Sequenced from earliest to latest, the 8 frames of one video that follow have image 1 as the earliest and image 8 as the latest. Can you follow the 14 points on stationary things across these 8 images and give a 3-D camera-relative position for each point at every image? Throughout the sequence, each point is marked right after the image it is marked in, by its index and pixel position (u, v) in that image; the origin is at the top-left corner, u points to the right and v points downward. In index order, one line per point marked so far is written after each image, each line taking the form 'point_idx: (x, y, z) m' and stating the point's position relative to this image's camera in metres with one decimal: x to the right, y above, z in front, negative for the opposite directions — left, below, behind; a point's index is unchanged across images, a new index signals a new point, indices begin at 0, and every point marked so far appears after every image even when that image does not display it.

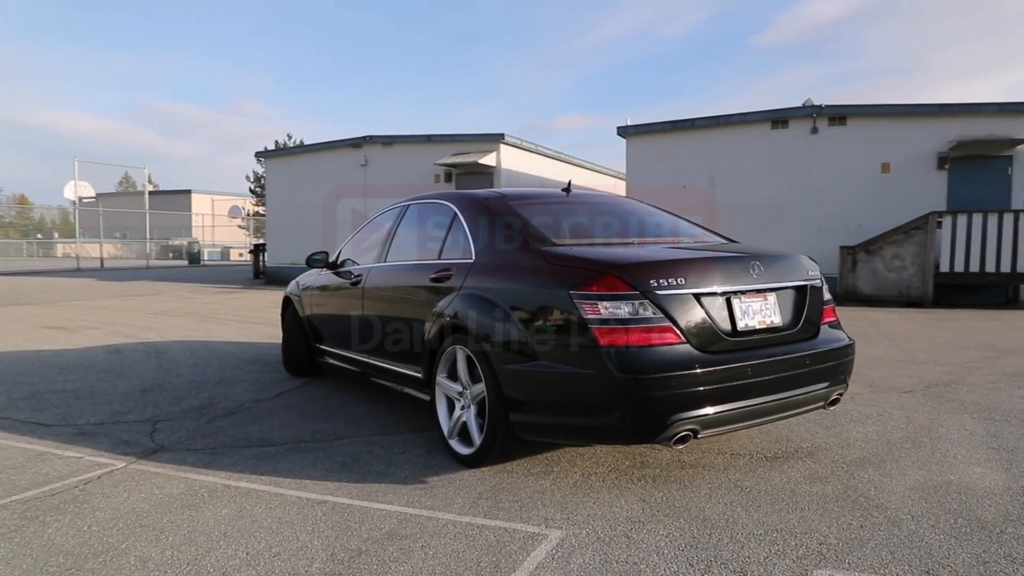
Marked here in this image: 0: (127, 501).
0: (-2.0, -1.1, +3.8) m
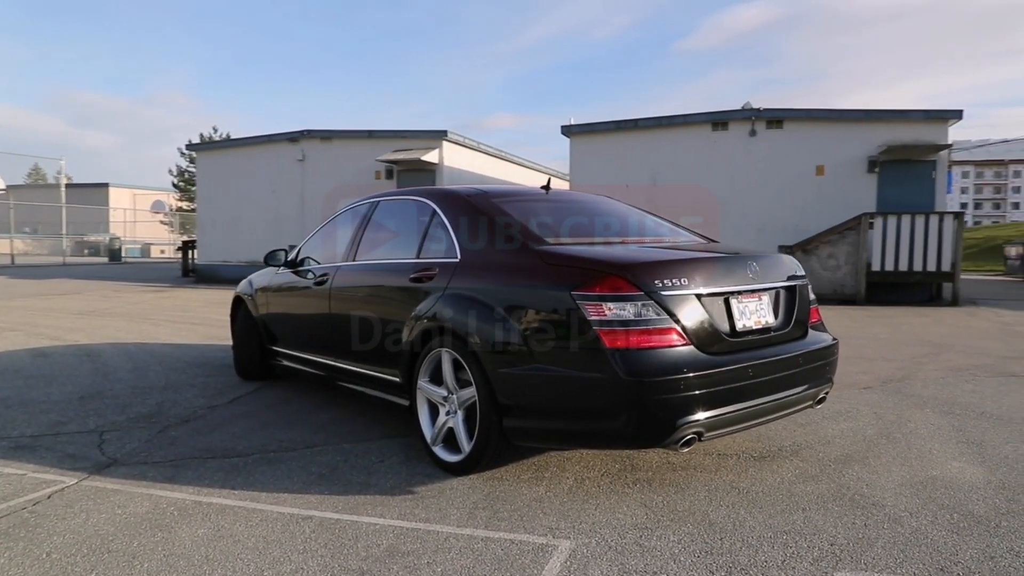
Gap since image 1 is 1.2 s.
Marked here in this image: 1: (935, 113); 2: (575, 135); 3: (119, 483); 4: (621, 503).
0: (-2.0, -1.1, +3.4) m
1: (+7.7, +3.2, +13.1) m
2: (+1.3, +3.3, +15.4) m
3: (-2.2, -1.1, +4.0) m
4: (+0.5, -1.1, +3.6) m
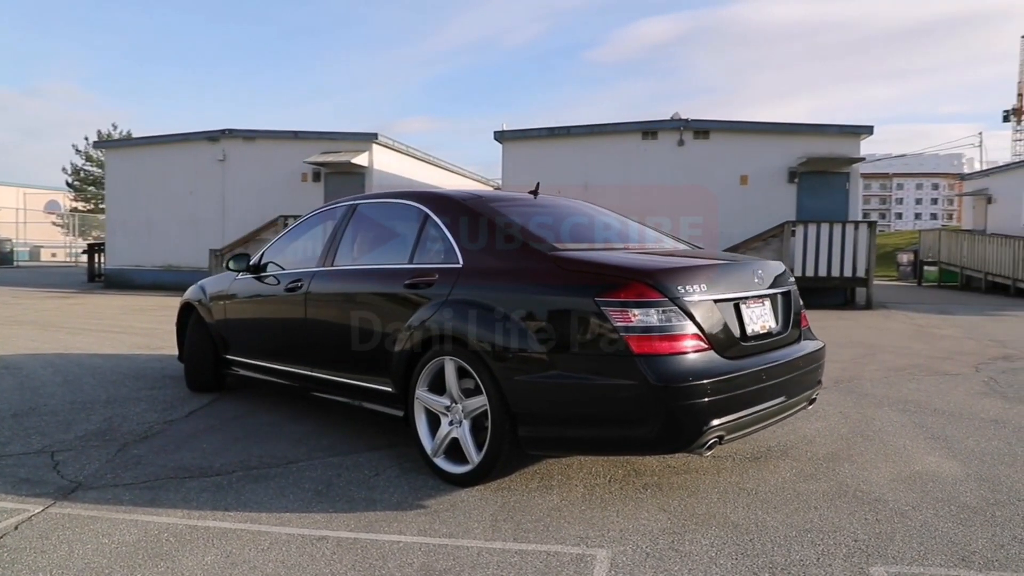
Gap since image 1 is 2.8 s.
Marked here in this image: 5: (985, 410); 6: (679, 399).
0: (-1.9, -1.2, +3.1) m
1: (+6.5, +3.1, +14.0) m
2: (-0.1, +3.2, +15.5) m
3: (-2.1, -1.1, +3.6) m
4: (+0.6, -1.1, +3.6) m
5: (+3.6, -0.9, +5.5) m
6: (+0.8, -0.5, +3.3) m
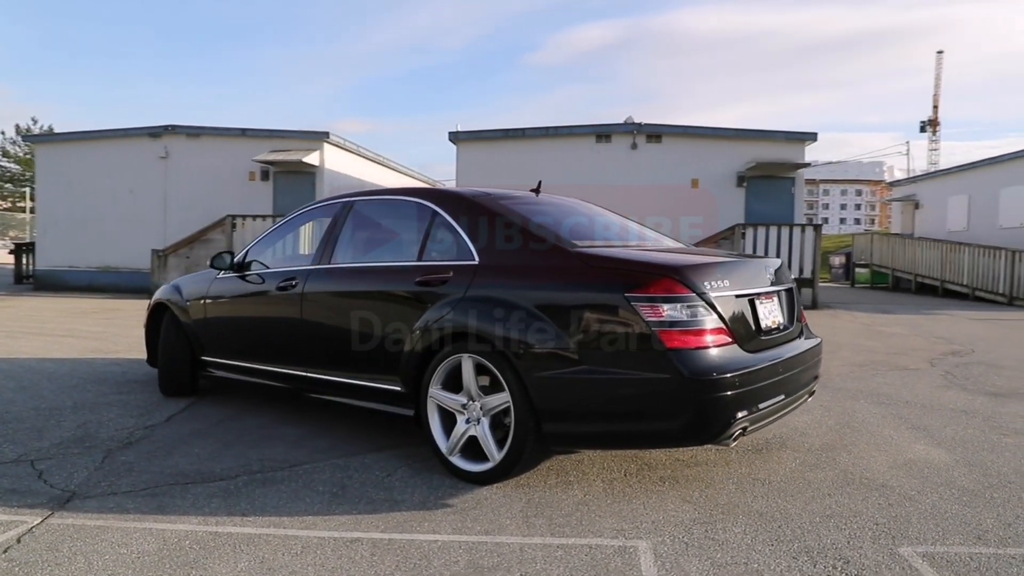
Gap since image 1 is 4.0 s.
0: (-1.7, -1.1, +2.9) m
1: (+5.7, +3.1, +14.5) m
2: (-1.1, +3.1, +15.4) m
3: (-2.0, -1.1, +3.5) m
4: (+0.8, -1.1, +3.6) m
5: (+3.5, -0.9, +5.8) m
6: (+0.9, -0.5, +3.4) m
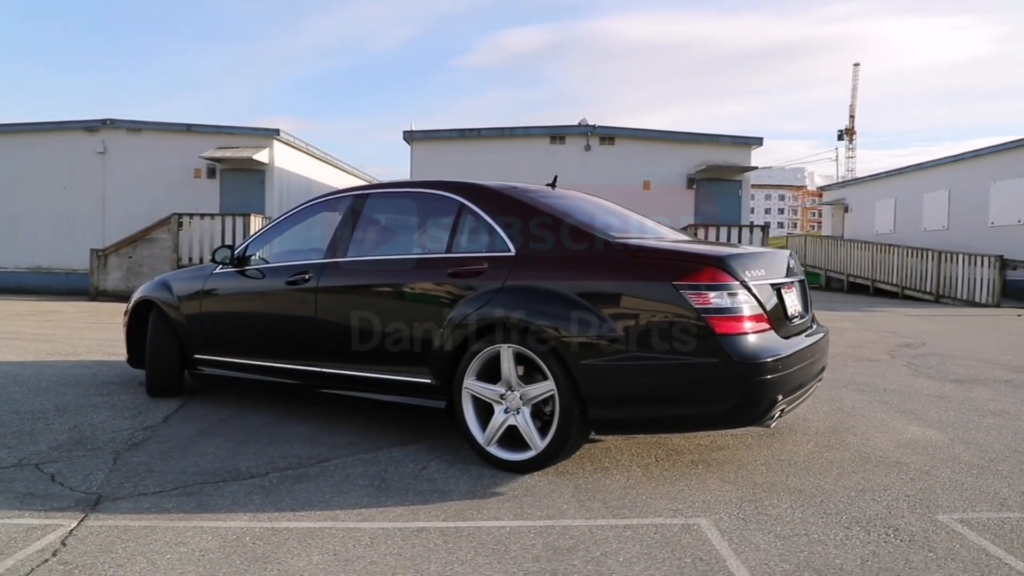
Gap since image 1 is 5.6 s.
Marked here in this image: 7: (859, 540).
0: (-1.4, -1.1, +2.8) m
1: (+4.7, +3.1, +15.1) m
2: (-2.0, +3.1, +15.3) m
3: (-1.7, -1.1, +3.3) m
4: (+1.0, -1.0, +3.8) m
5: (+3.6, -0.9, +6.2) m
6: (+1.2, -0.4, +3.6) m
7: (+1.5, -1.1, +3.1) m
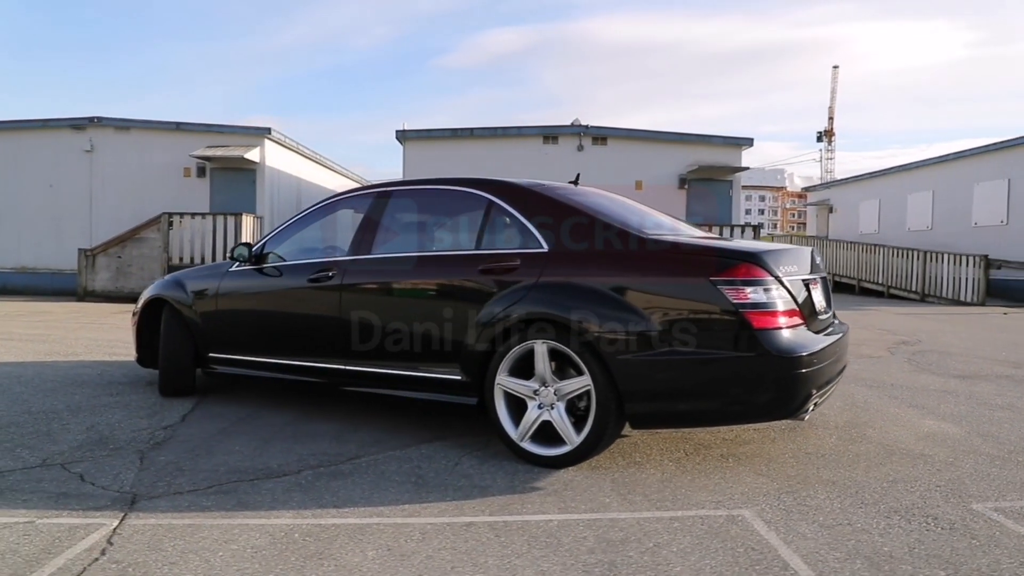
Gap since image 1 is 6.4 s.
0: (-1.2, -1.1, +2.8) m
1: (+4.6, +3.1, +15.3) m
2: (-2.2, +3.1, +15.3) m
3: (-1.5, -1.0, +3.3) m
4: (+1.2, -1.0, +3.8) m
5: (+3.7, -0.8, +6.4) m
6: (+1.4, -0.4, +3.6) m
7: (+1.7, -1.0, +3.1) m
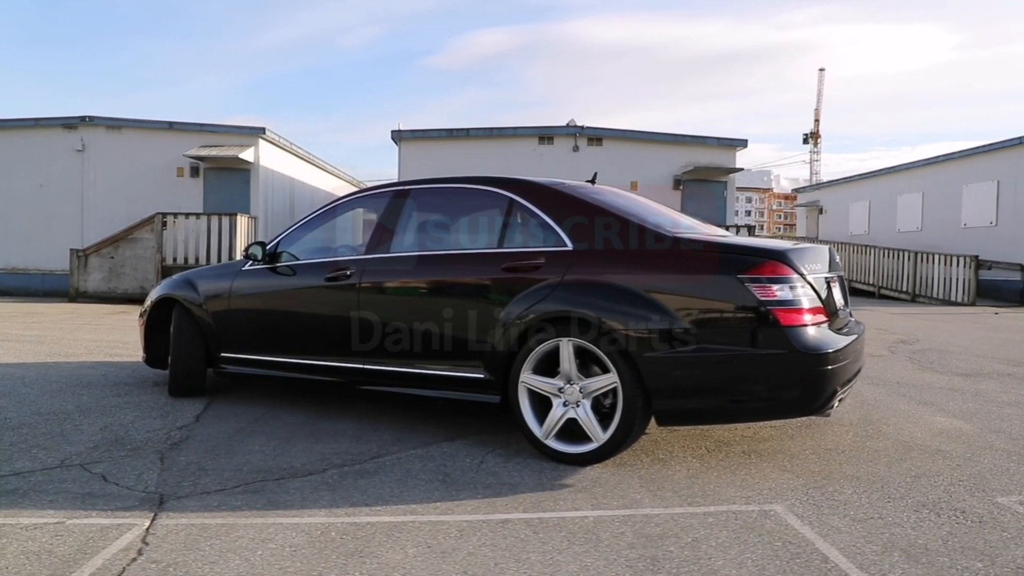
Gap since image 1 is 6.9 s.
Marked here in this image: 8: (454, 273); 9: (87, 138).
0: (-1.0, -1.1, +2.8) m
1: (+4.5, +3.1, +15.4) m
2: (-2.3, +3.1, +15.3) m
3: (-1.4, -1.0, +3.3) m
4: (+1.3, -1.0, +3.8) m
5: (+3.8, -0.8, +6.4) m
6: (+1.5, -0.4, +3.7) m
7: (+1.8, -1.0, +3.2) m
8: (-0.3, +0.1, +4.4) m
9: (-8.3, +2.9, +14.1) m
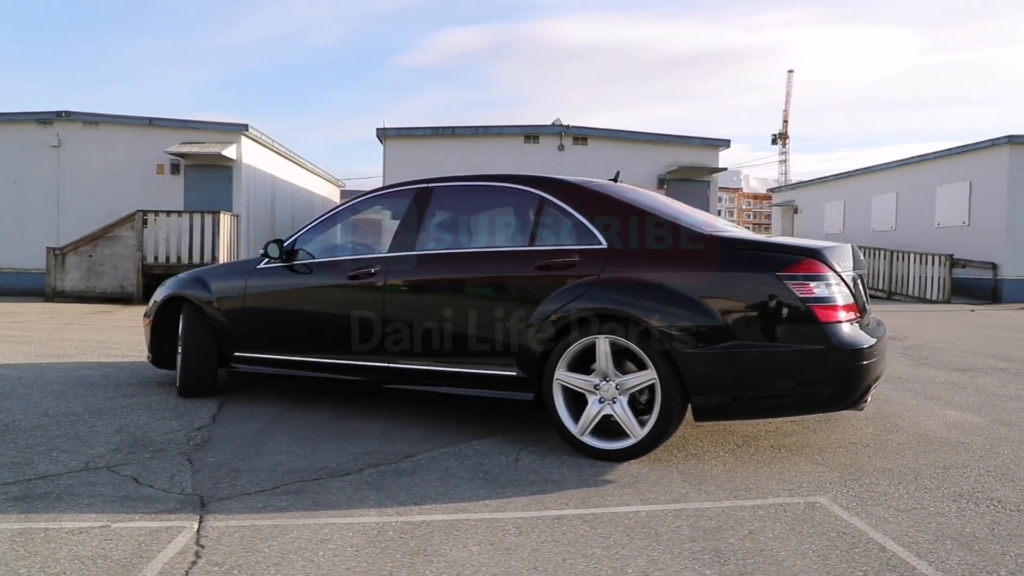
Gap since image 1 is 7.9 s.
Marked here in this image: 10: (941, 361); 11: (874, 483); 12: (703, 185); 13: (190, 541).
0: (-0.7, -1.1, +2.8) m
1: (+4.2, +3.2, +15.6) m
2: (-2.6, +3.1, +15.2) m
3: (-1.1, -1.0, +3.2) m
4: (+1.6, -1.0, +3.9) m
5: (+3.8, -0.8, +6.6) m
6: (+1.8, -0.4, +3.7) m
7: (+2.1, -1.0, +3.3) m
8: (-0.2, +0.1, +4.4) m
9: (-8.5, +2.9, +13.7) m
10: (+4.3, -0.7, +7.4) m
11: (+1.8, -1.0, +3.6) m
12: (+4.2, +2.3, +15.9) m
13: (-1.3, -1.0, +3.0) m
